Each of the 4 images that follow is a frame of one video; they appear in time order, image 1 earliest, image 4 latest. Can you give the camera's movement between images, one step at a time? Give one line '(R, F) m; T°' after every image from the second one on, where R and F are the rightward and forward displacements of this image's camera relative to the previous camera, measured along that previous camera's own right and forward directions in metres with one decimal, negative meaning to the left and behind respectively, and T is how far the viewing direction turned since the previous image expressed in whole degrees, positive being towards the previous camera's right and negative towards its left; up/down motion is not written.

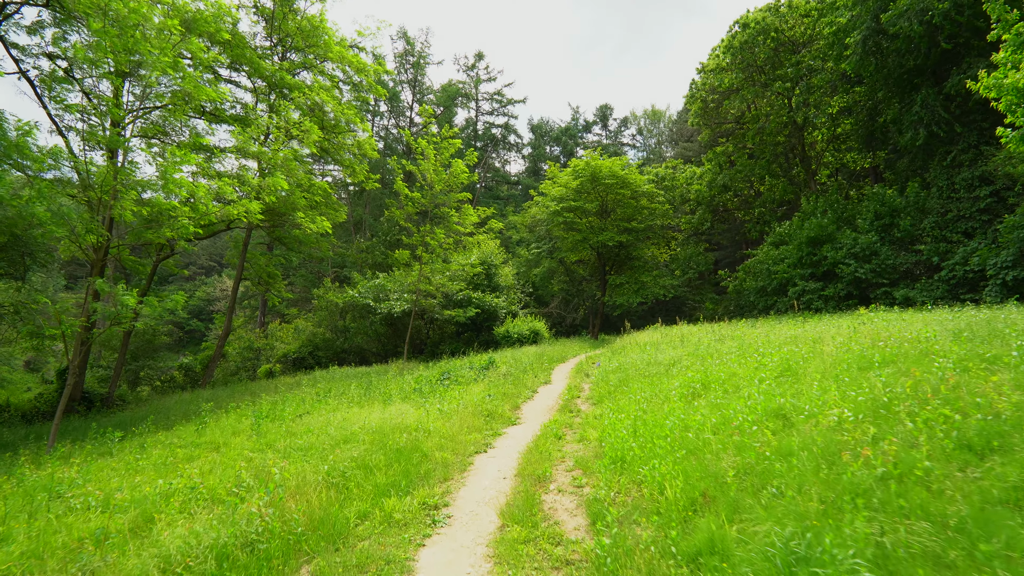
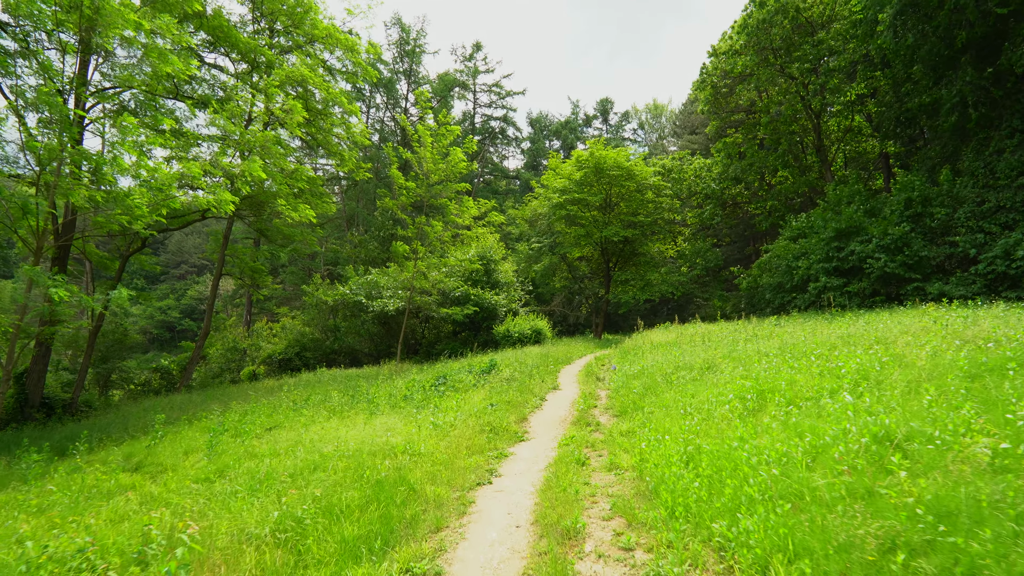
(-0.2, +1.2) m; +1°
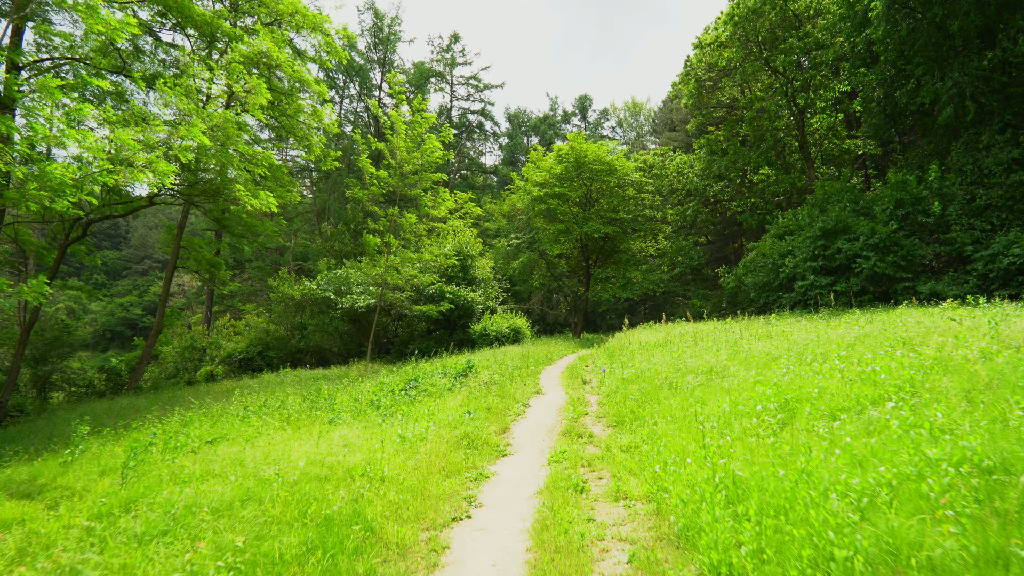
(-0.1, +0.9) m; +3°
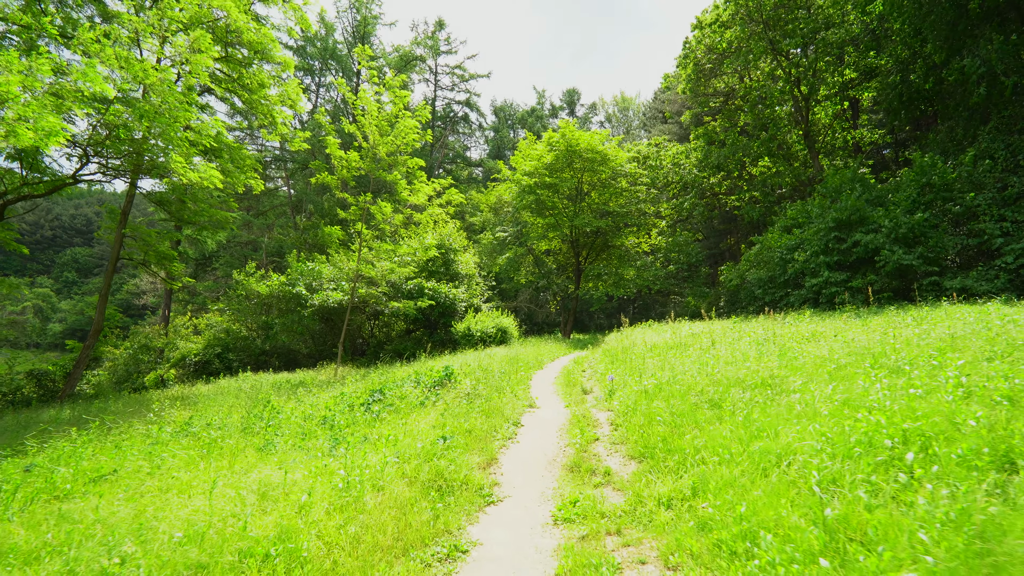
(-0.1, +1.5) m; +2°
